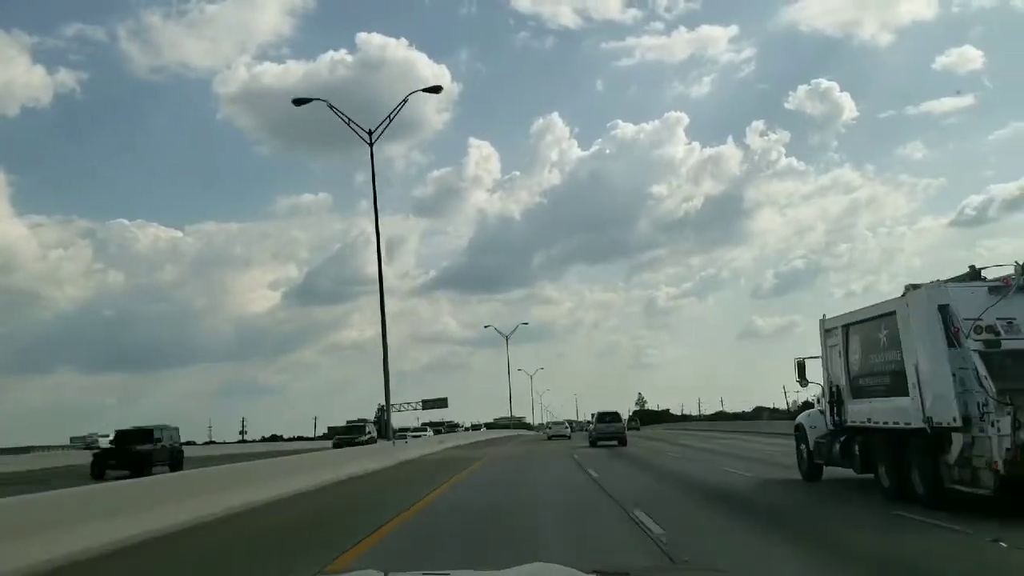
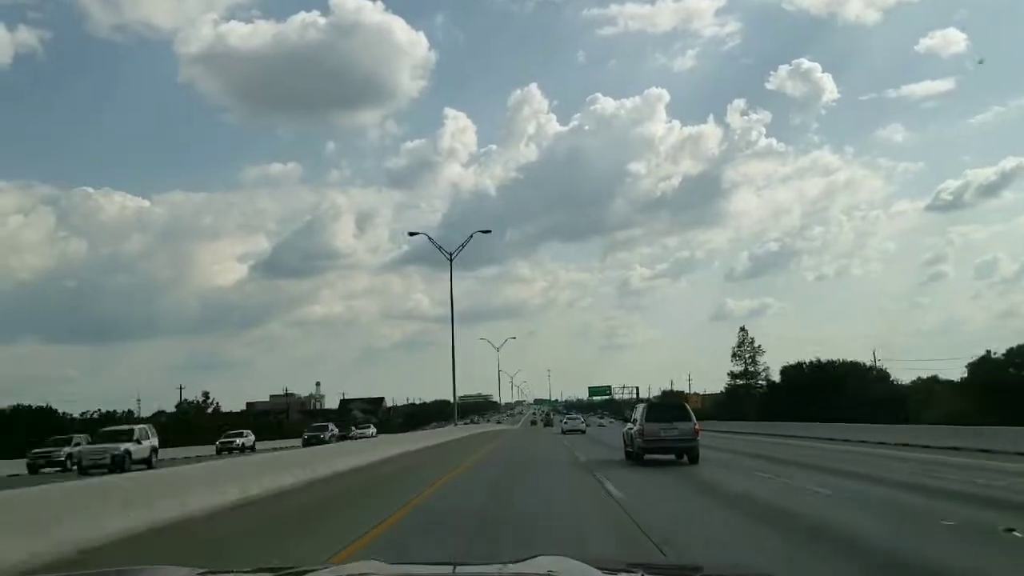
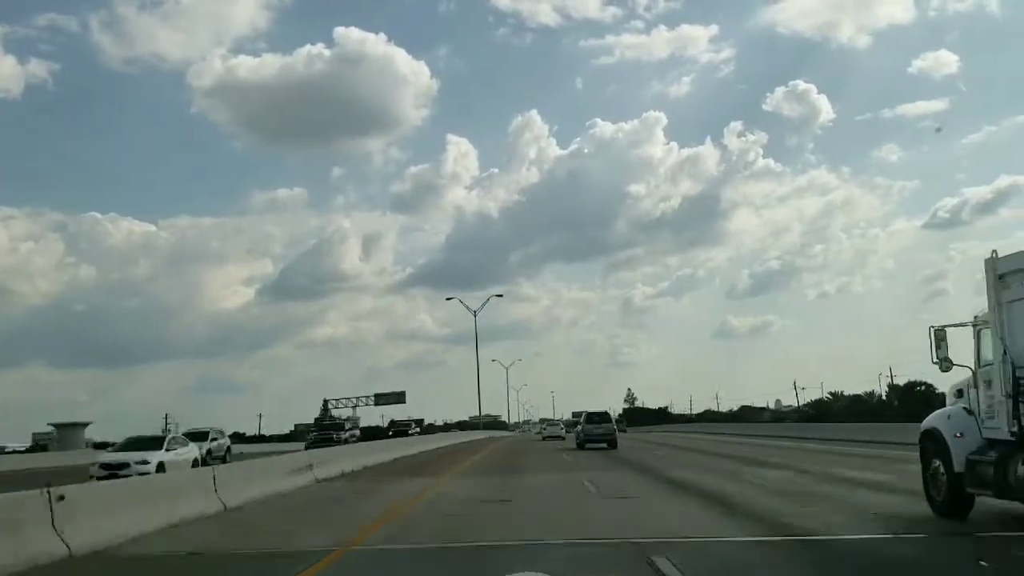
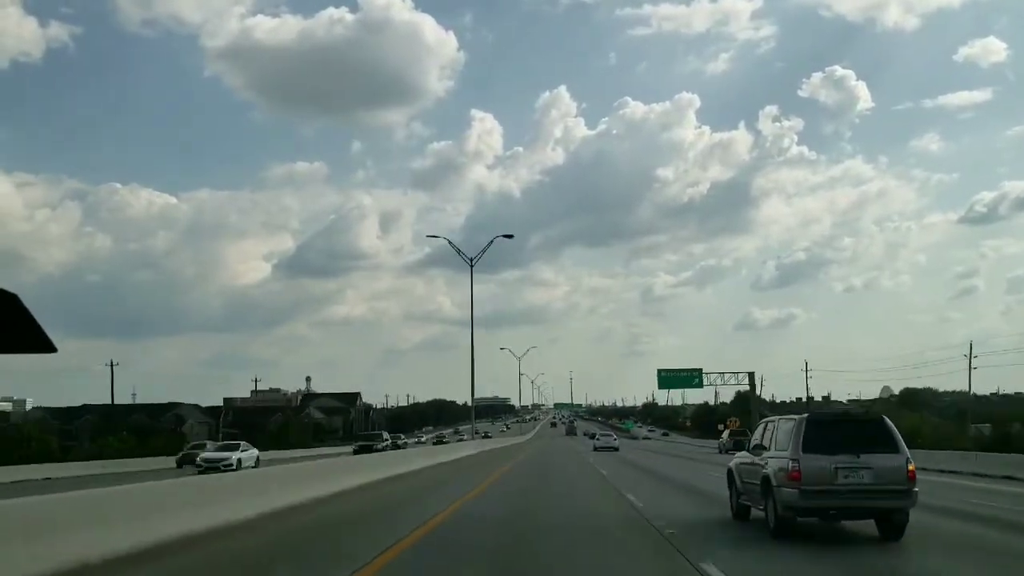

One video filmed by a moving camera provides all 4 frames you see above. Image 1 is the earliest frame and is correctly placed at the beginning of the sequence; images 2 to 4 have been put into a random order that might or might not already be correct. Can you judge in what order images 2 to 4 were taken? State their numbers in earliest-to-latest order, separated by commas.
3, 2, 4
